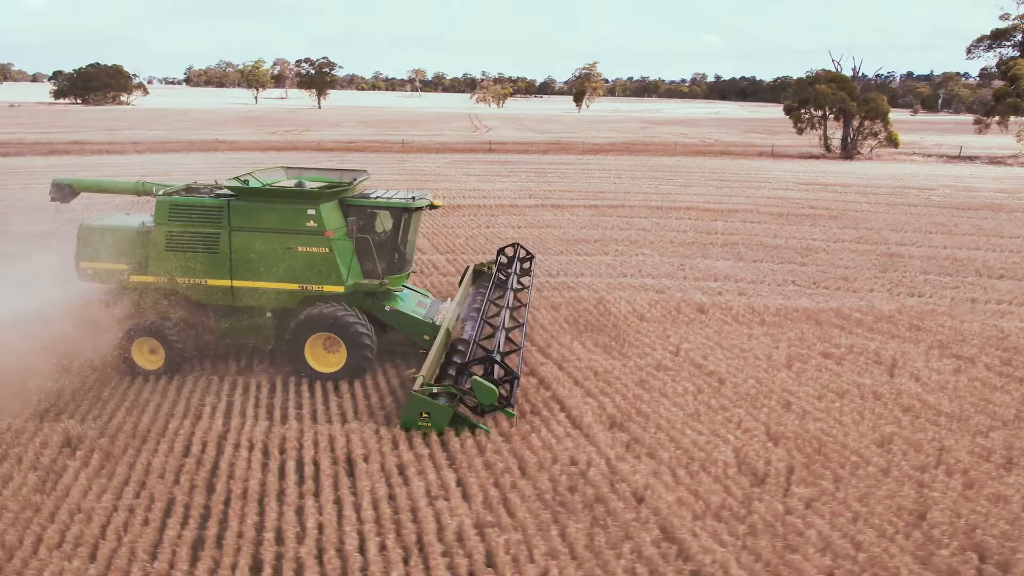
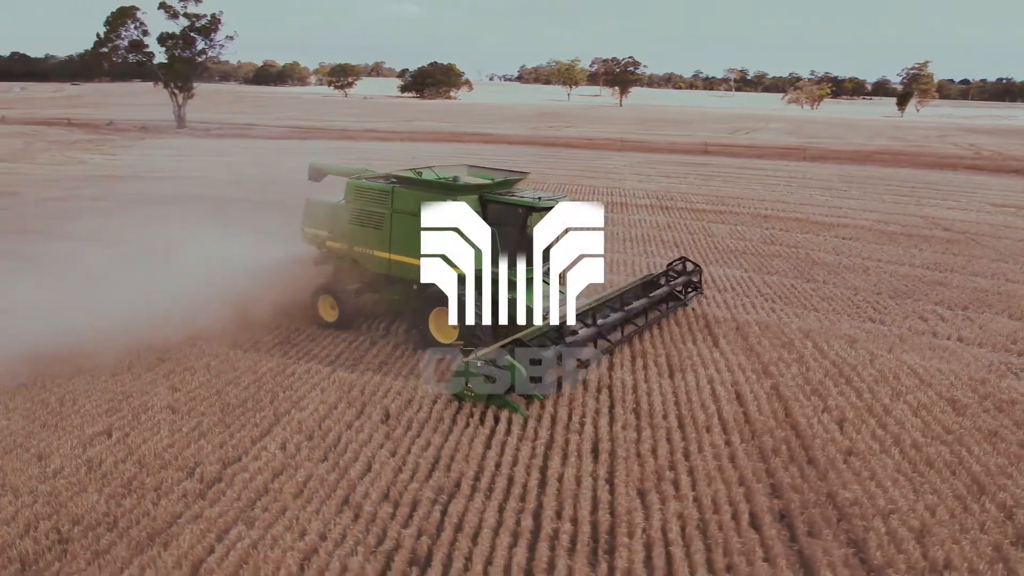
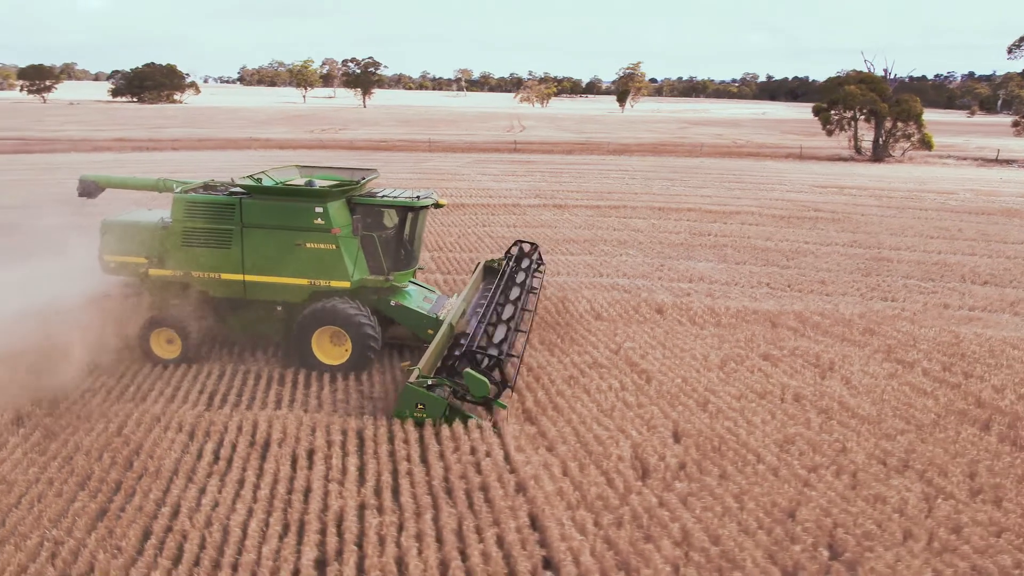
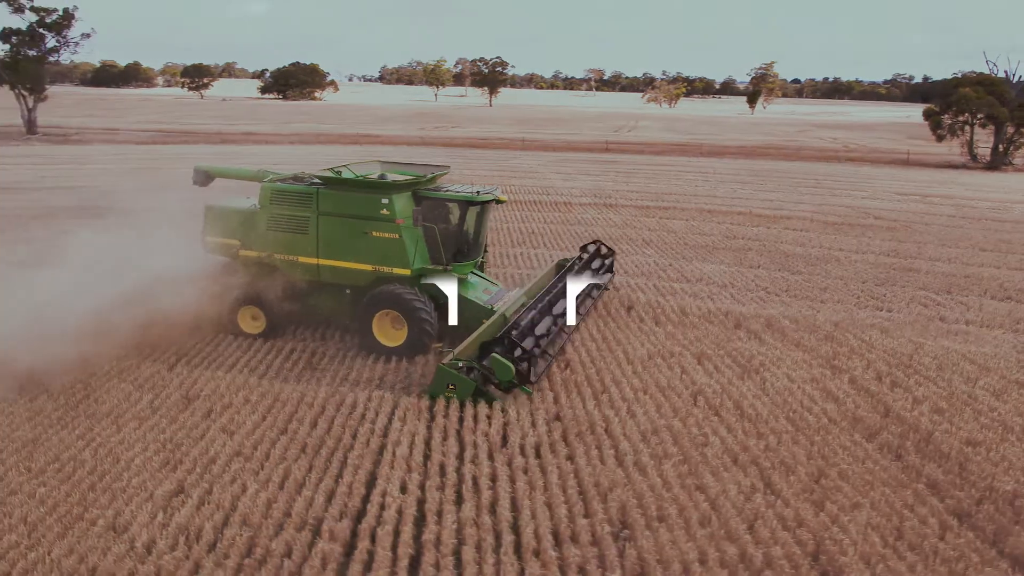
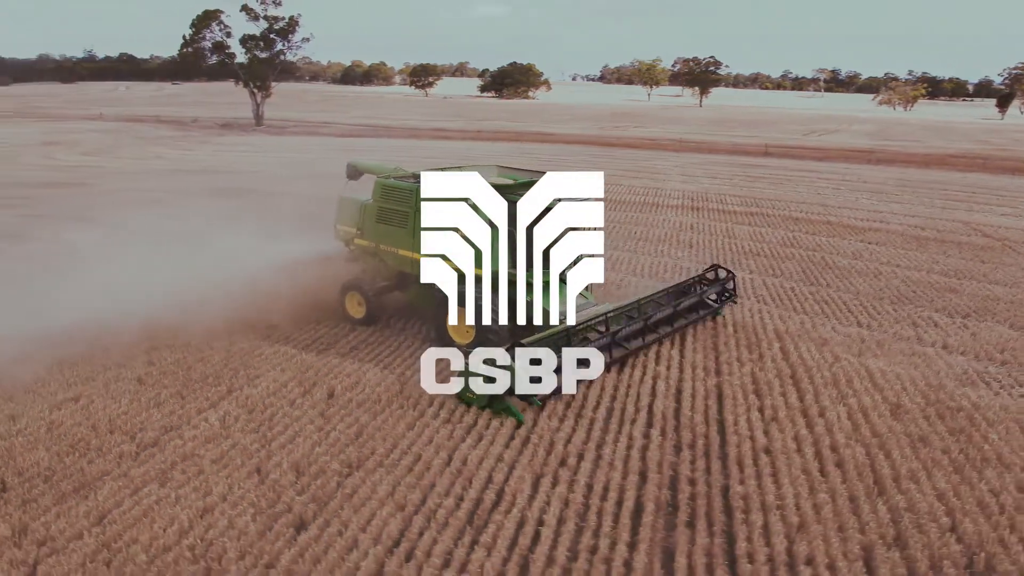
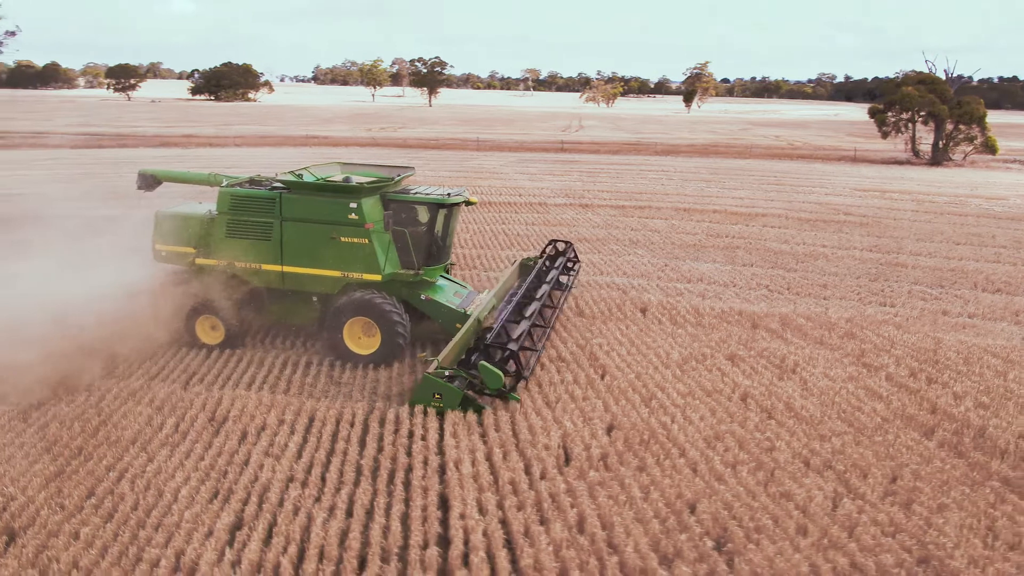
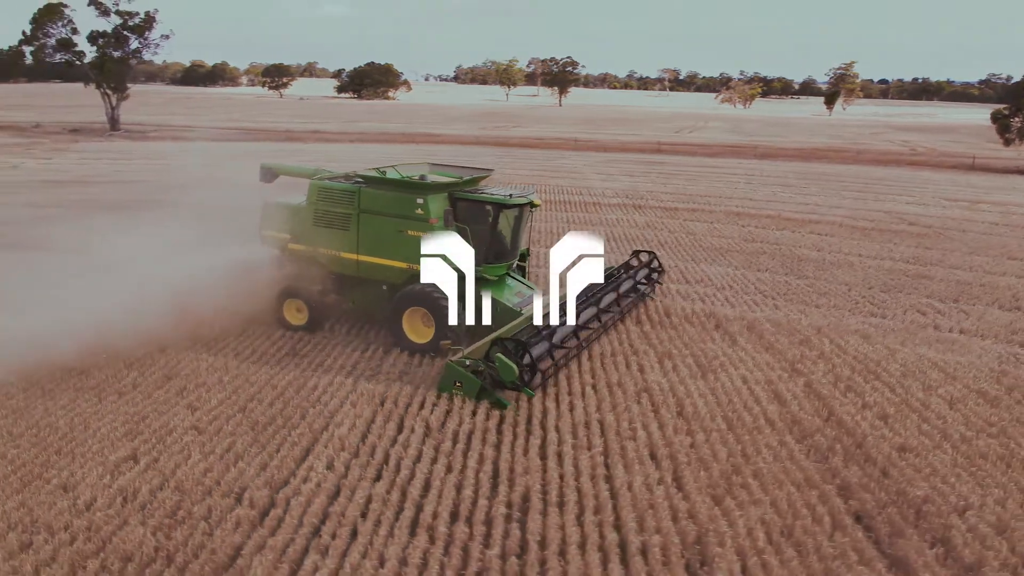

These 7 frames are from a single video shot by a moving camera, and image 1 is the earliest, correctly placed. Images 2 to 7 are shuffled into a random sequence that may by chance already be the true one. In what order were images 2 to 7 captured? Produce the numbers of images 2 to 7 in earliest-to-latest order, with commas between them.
3, 6, 4, 7, 2, 5
